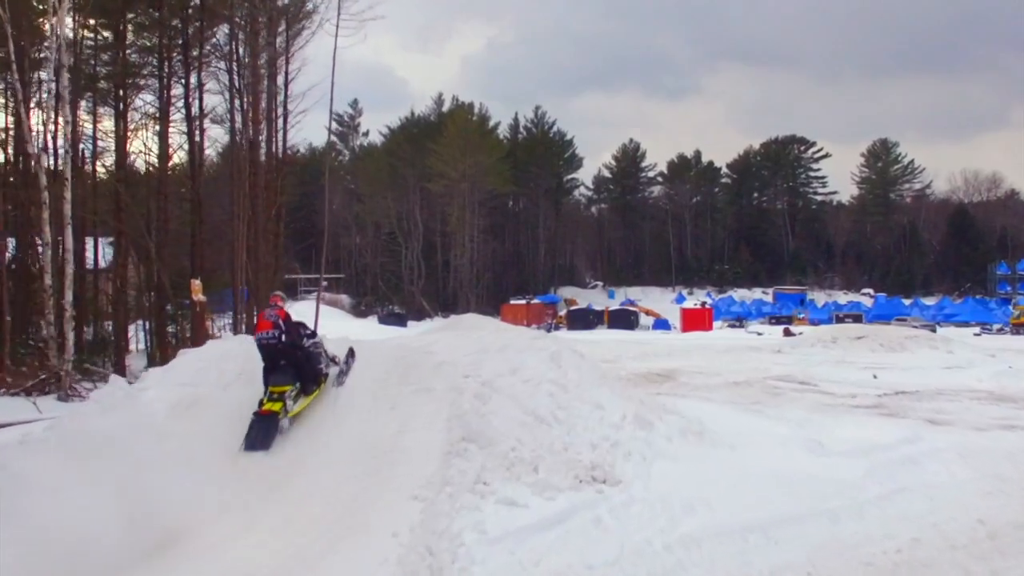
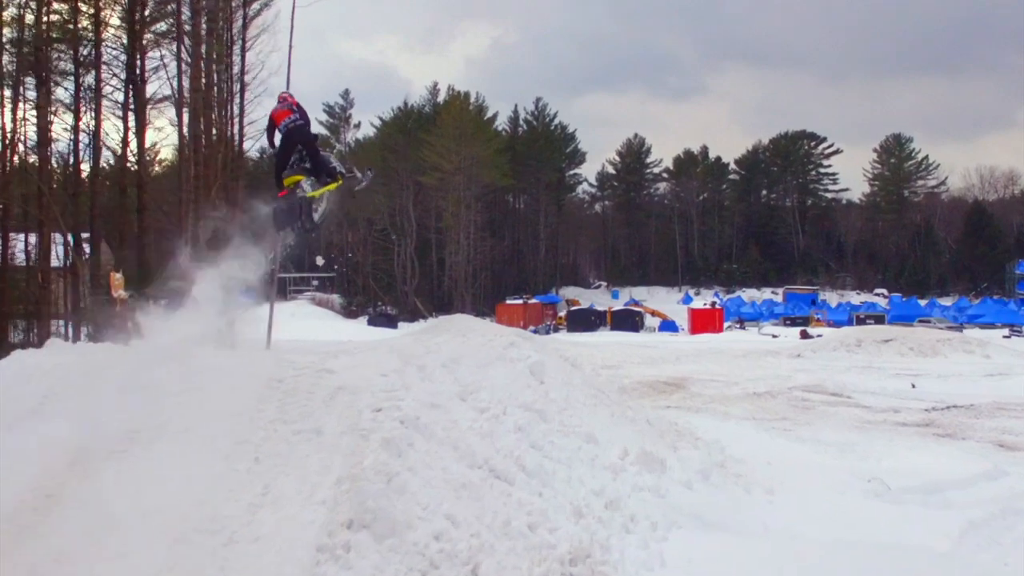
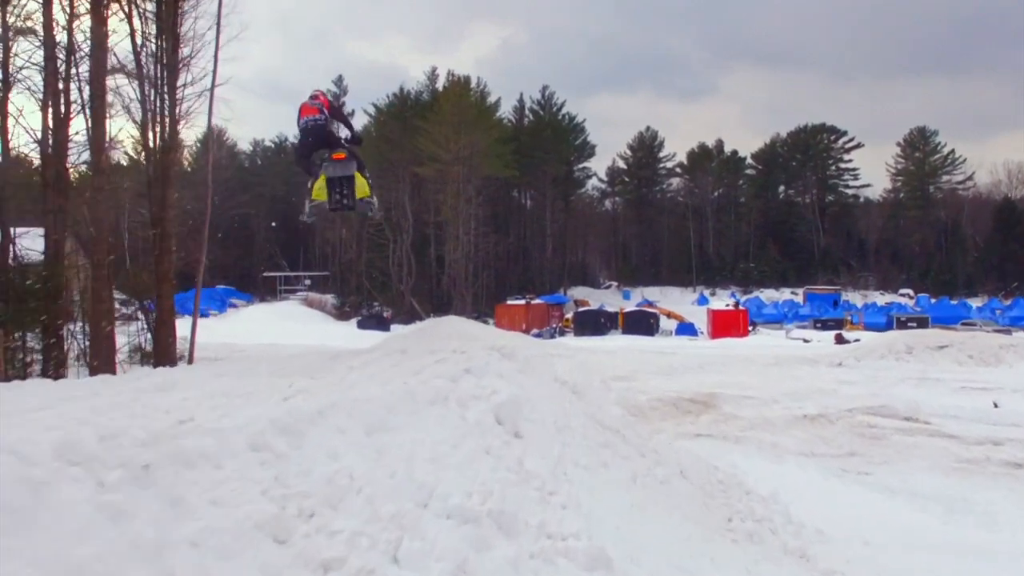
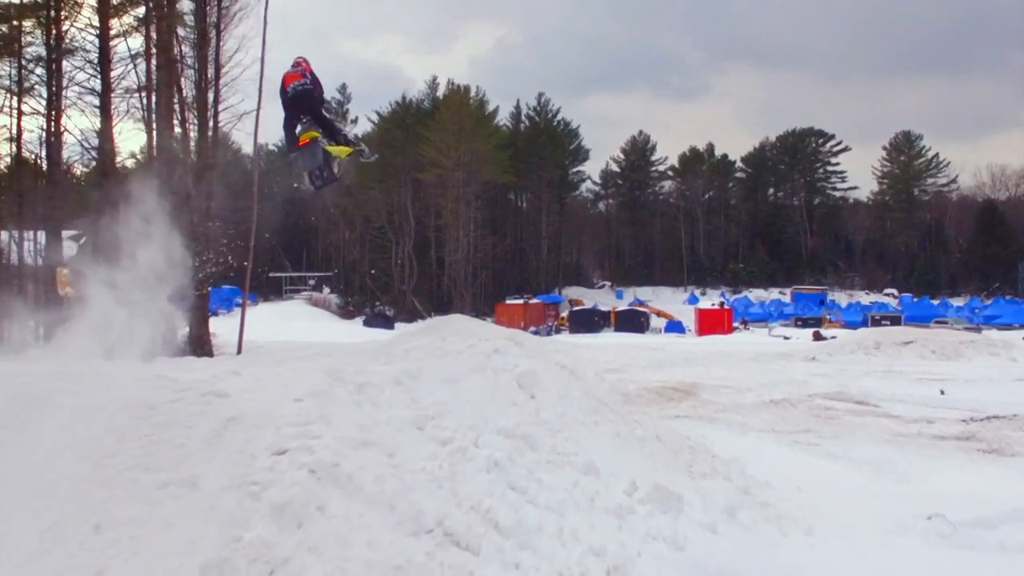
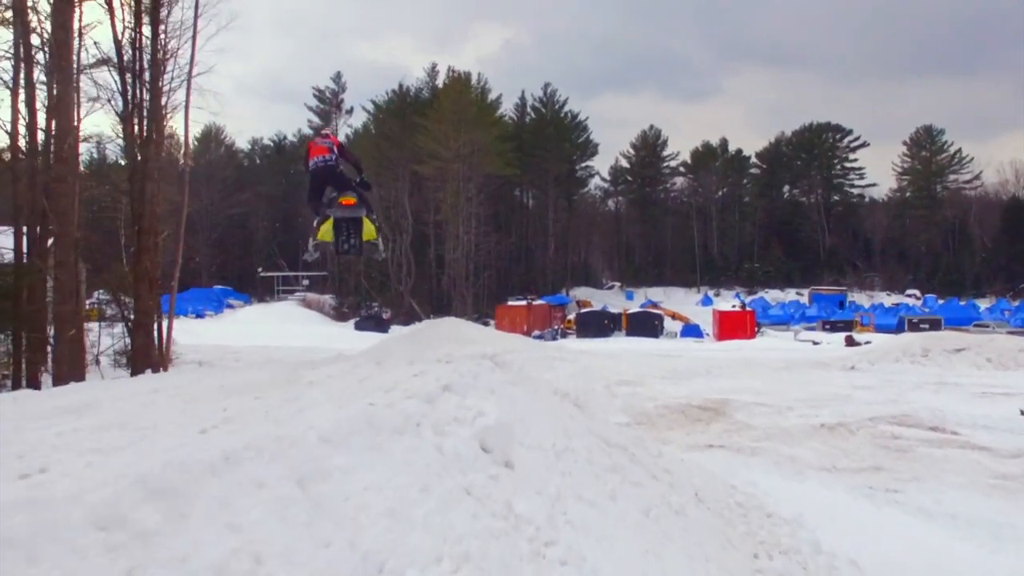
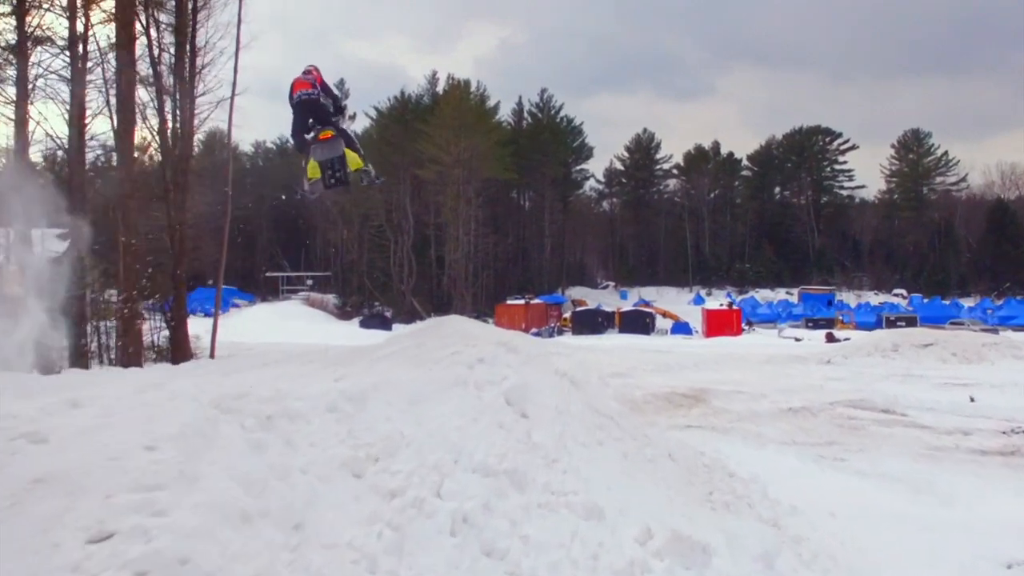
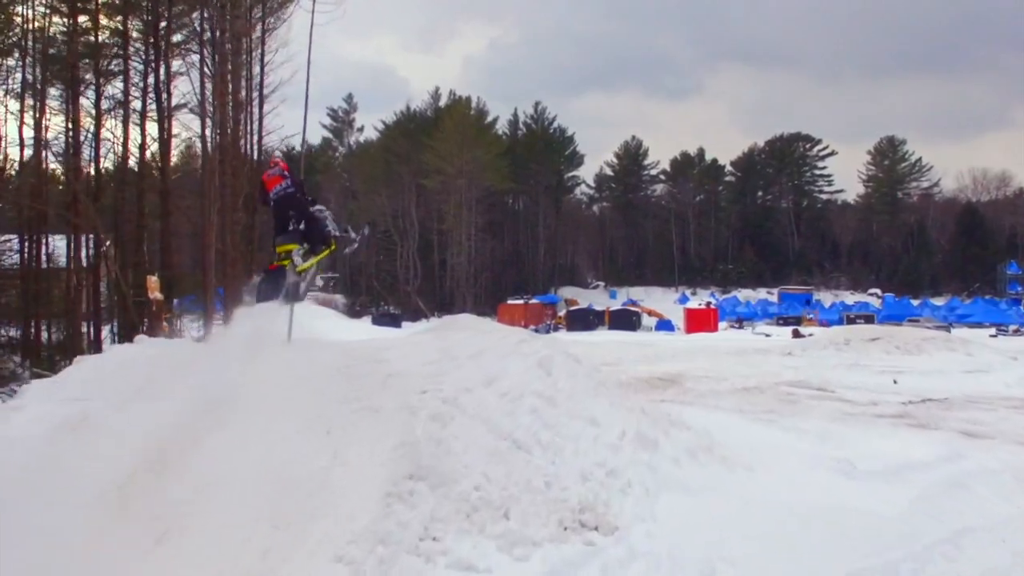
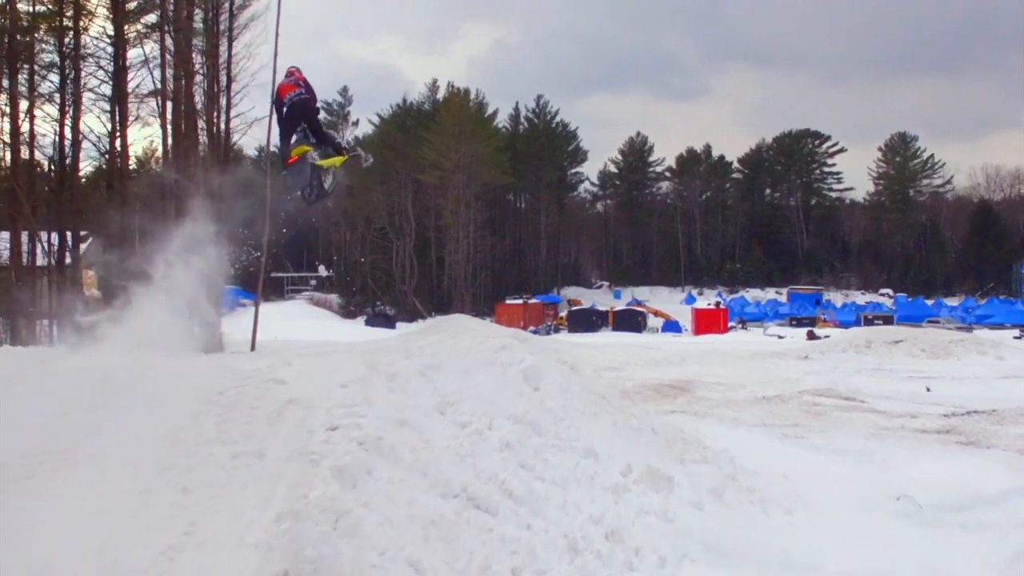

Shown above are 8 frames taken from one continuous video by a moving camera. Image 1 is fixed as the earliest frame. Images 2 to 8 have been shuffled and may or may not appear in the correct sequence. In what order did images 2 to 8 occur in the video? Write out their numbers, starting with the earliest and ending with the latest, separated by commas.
7, 2, 8, 4, 6, 3, 5
